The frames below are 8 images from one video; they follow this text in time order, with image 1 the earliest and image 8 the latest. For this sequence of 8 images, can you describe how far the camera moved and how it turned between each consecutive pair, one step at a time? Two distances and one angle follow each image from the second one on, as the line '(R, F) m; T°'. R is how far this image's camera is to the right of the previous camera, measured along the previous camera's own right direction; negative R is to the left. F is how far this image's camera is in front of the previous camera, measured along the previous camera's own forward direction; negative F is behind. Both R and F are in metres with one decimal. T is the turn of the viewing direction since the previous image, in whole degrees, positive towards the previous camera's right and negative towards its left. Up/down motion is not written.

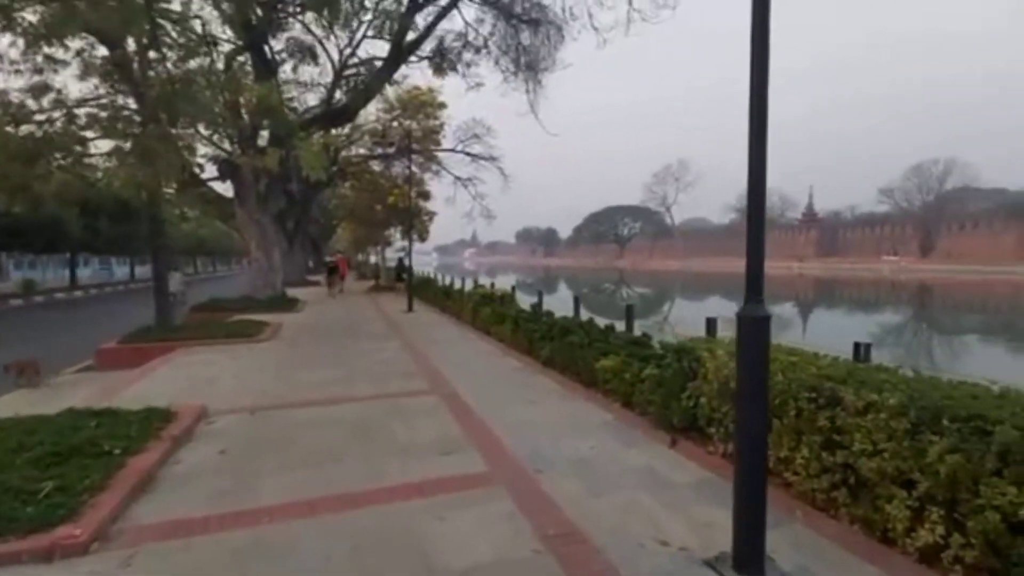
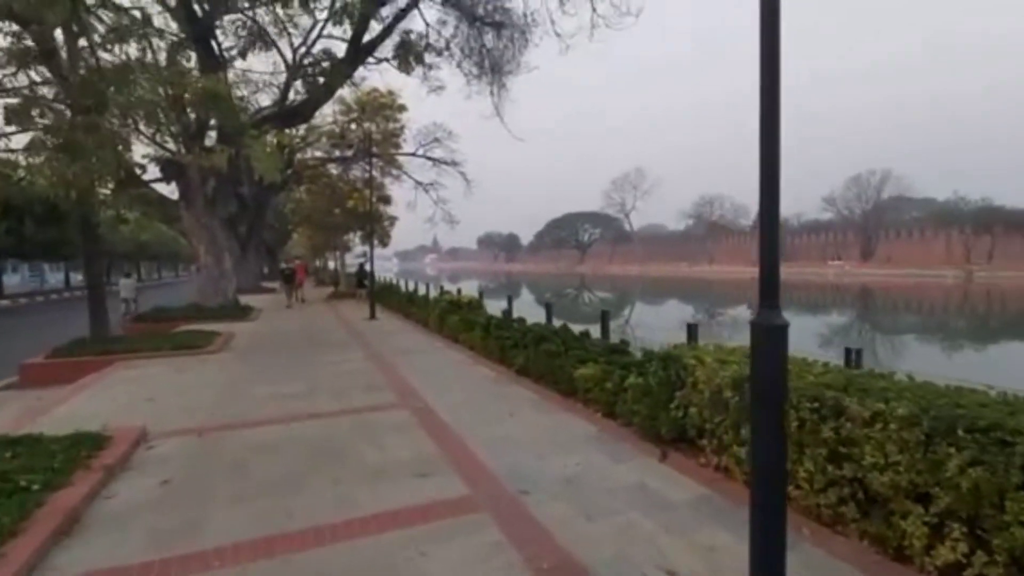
(-0.2, +0.4) m; +4°
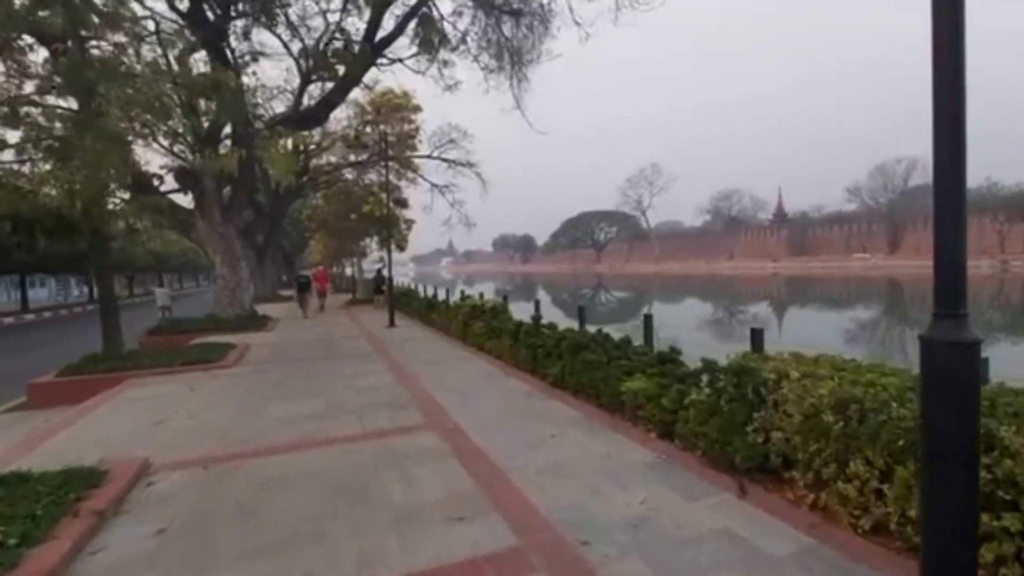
(-0.3, +0.7) m; -2°
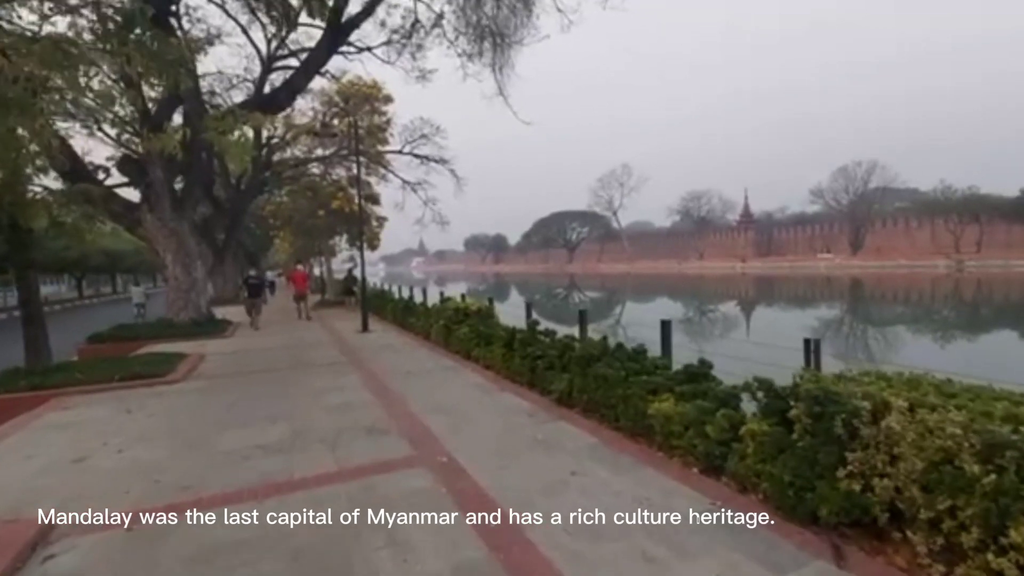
(-0.4, +1.1) m; +3°
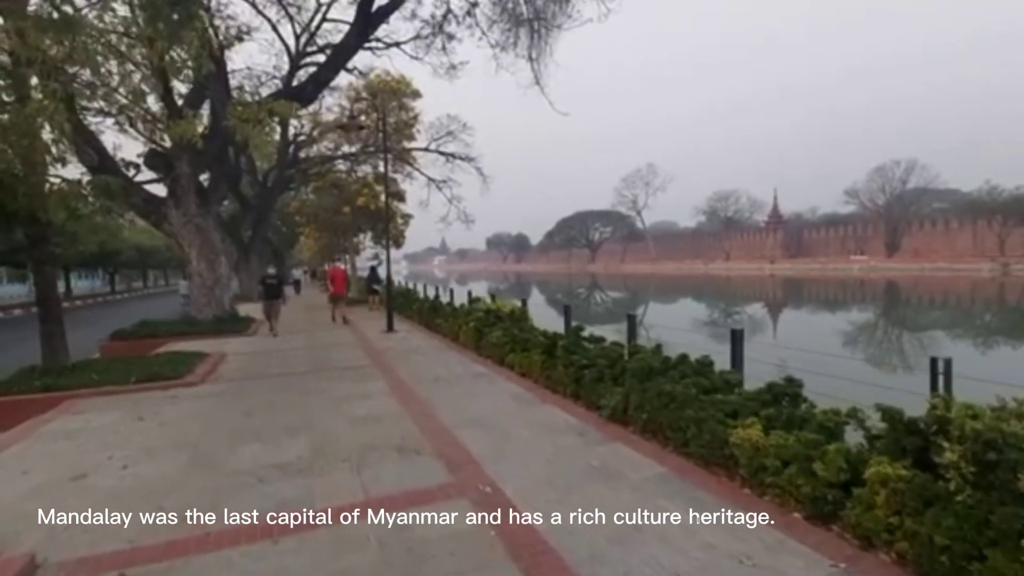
(-0.3, +0.8) m; -2°
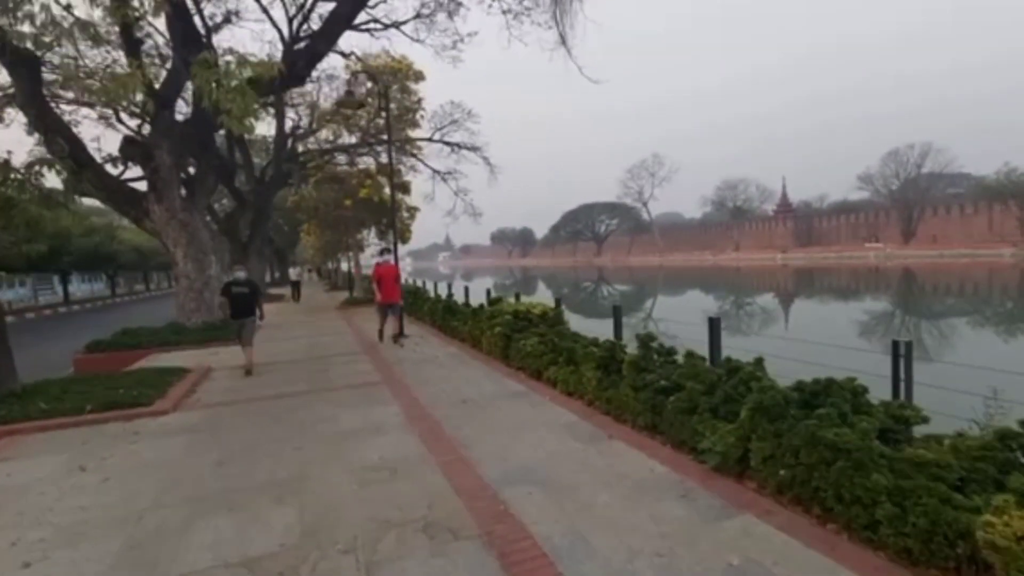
(-0.5, +1.7) m; -1°
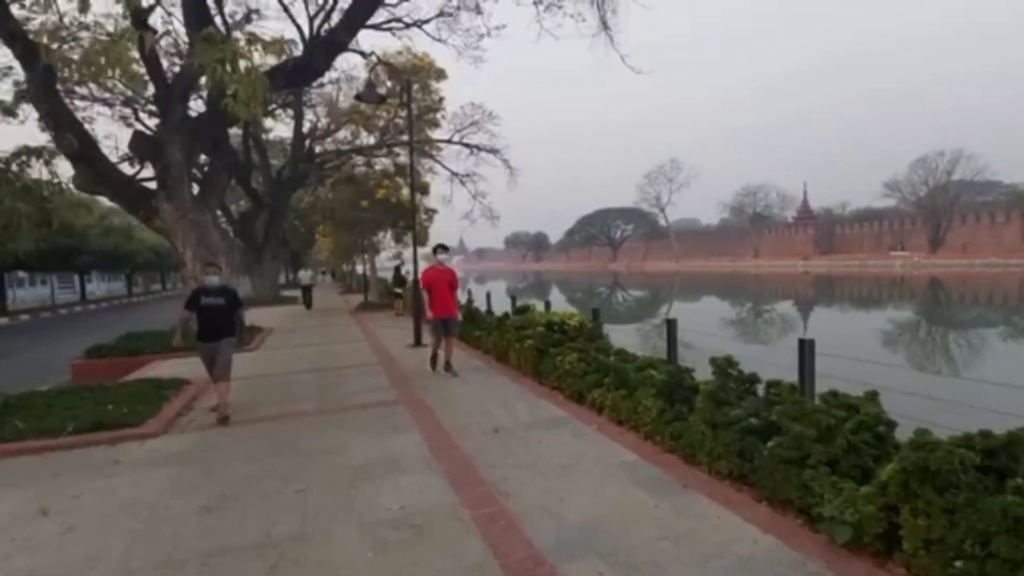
(-0.4, +1.0) m; -1°
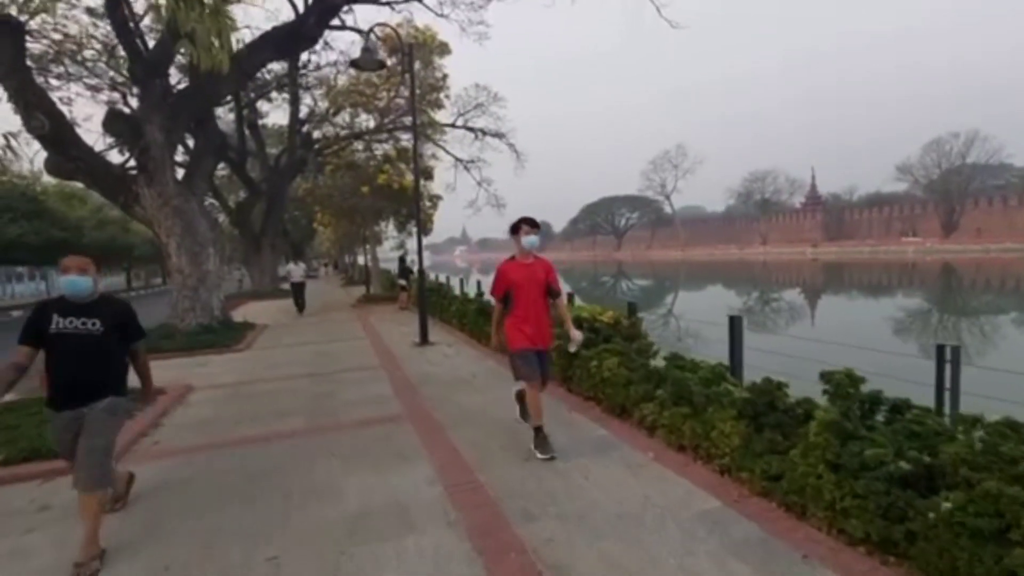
(-0.3, +1.3) m; 0°
